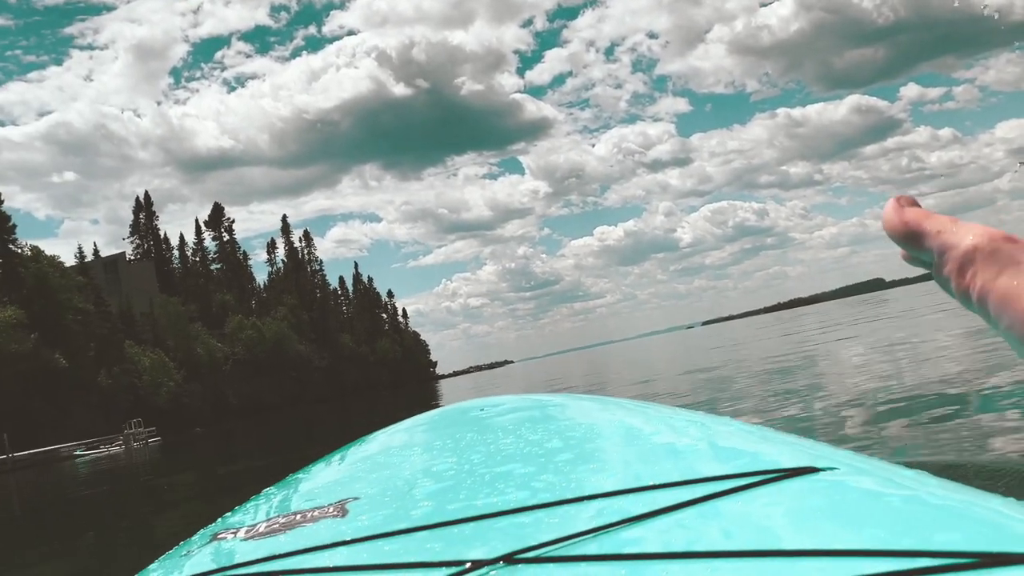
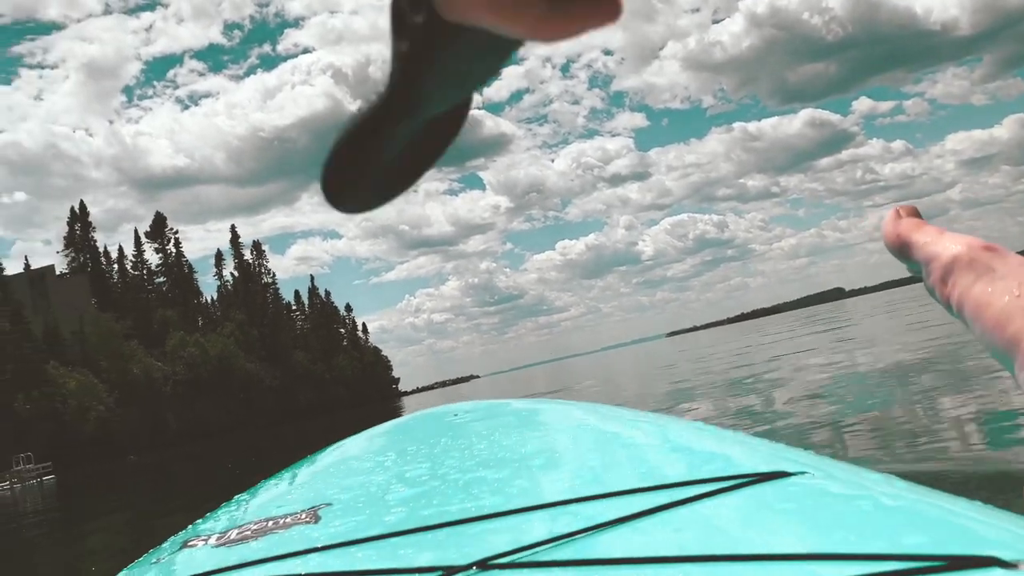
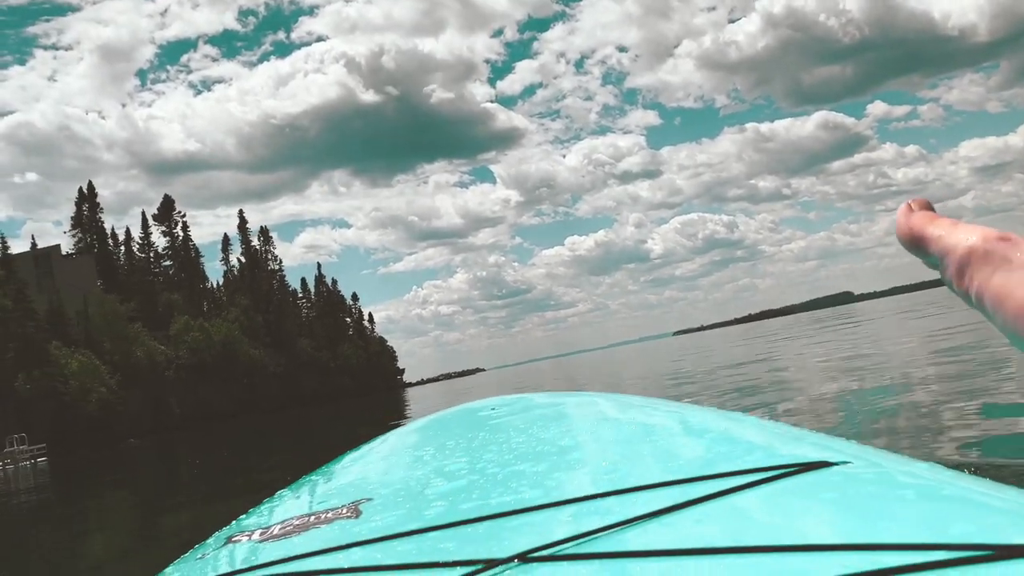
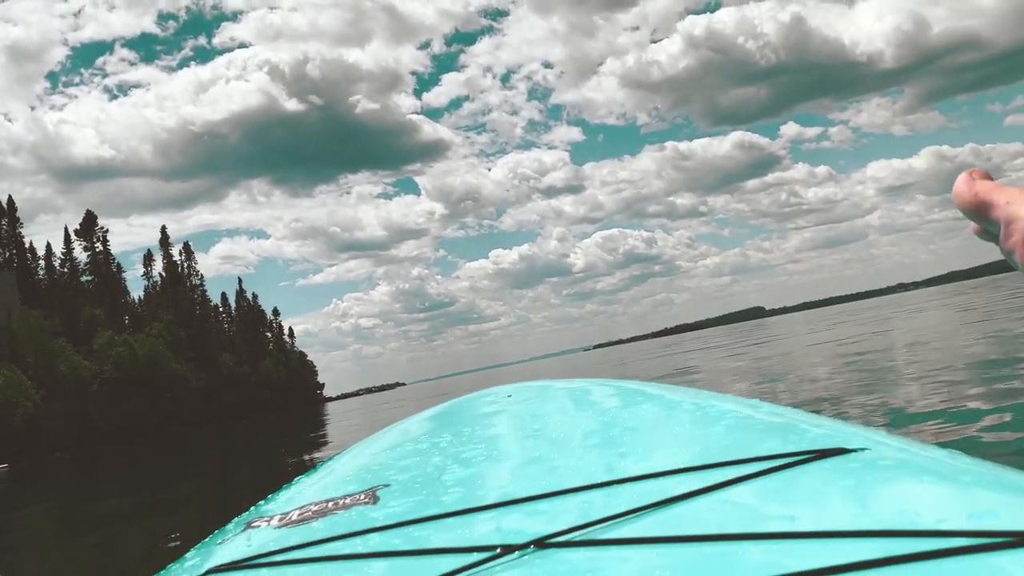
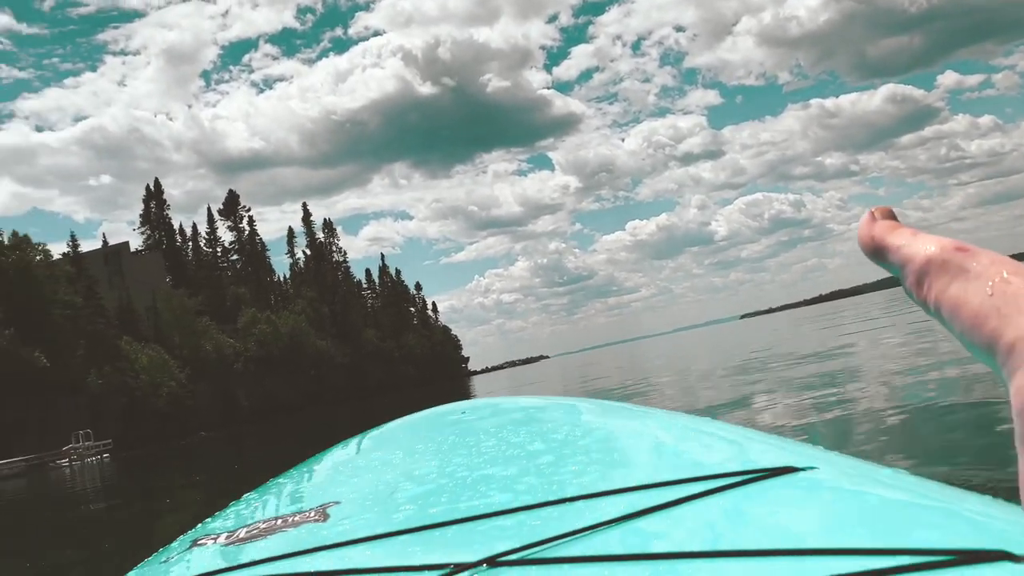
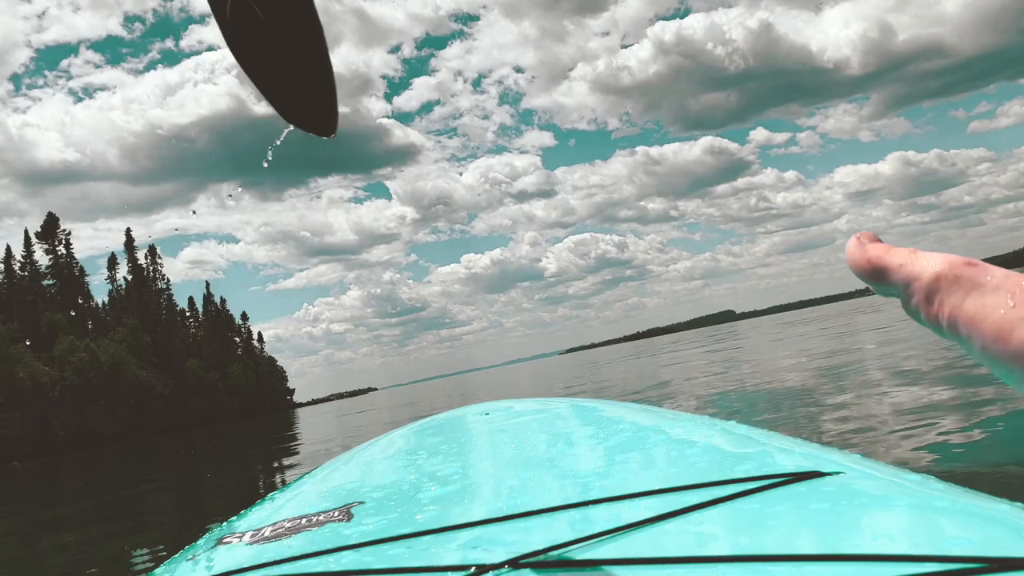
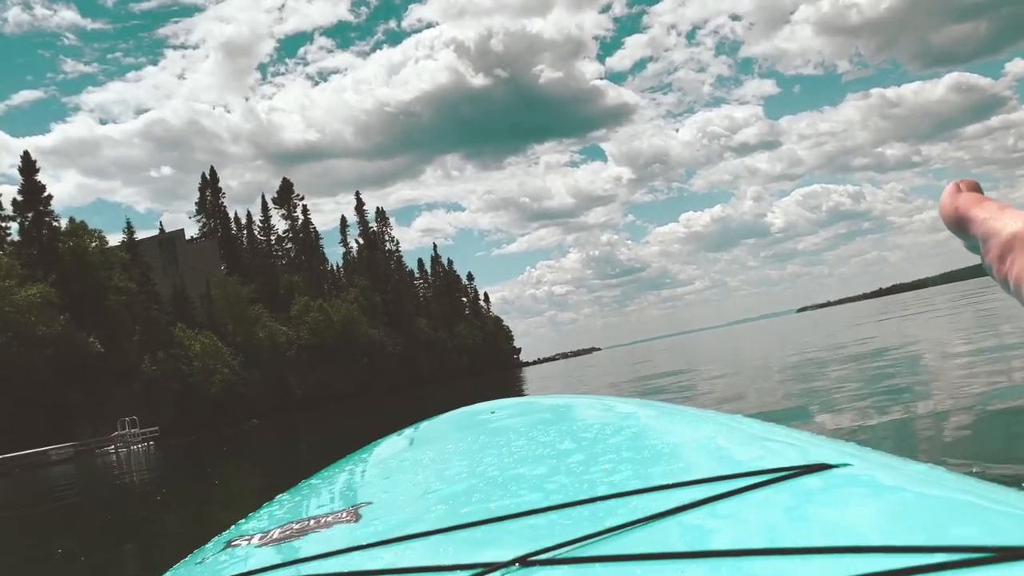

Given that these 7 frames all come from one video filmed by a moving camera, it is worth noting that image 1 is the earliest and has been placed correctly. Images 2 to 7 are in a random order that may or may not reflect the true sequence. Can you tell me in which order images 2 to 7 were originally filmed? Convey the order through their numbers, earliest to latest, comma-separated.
4, 6, 2, 3, 5, 7
